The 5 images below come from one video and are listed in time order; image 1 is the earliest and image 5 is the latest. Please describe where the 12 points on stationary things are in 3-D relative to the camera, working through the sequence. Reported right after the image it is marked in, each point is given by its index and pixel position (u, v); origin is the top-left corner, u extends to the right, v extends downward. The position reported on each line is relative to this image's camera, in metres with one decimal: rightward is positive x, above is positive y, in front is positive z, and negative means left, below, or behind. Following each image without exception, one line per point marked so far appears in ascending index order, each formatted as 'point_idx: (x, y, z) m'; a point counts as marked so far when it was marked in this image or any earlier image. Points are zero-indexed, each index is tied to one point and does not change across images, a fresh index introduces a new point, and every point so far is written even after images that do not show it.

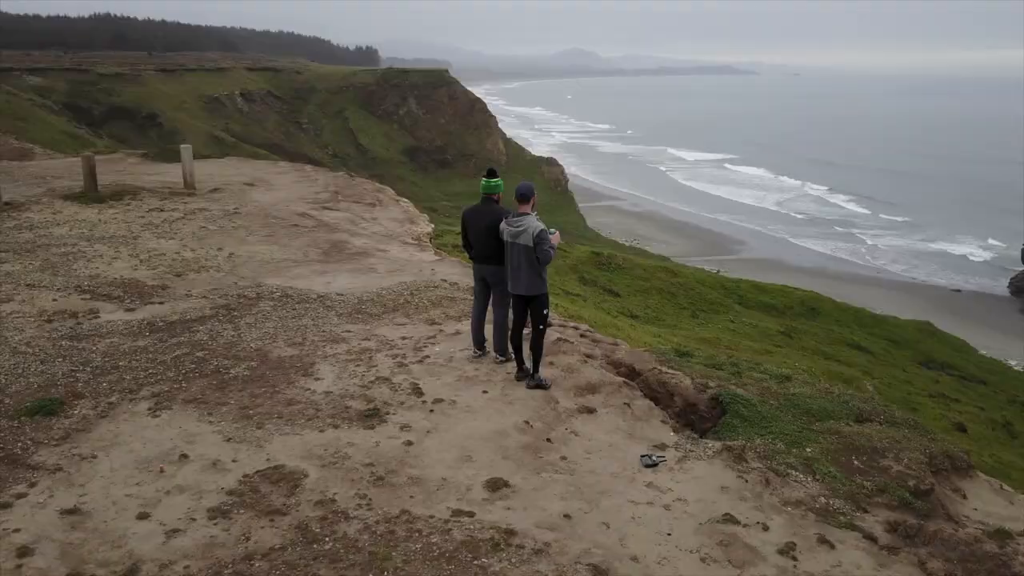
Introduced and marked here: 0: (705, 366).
0: (+2.3, -0.9, +9.6) m
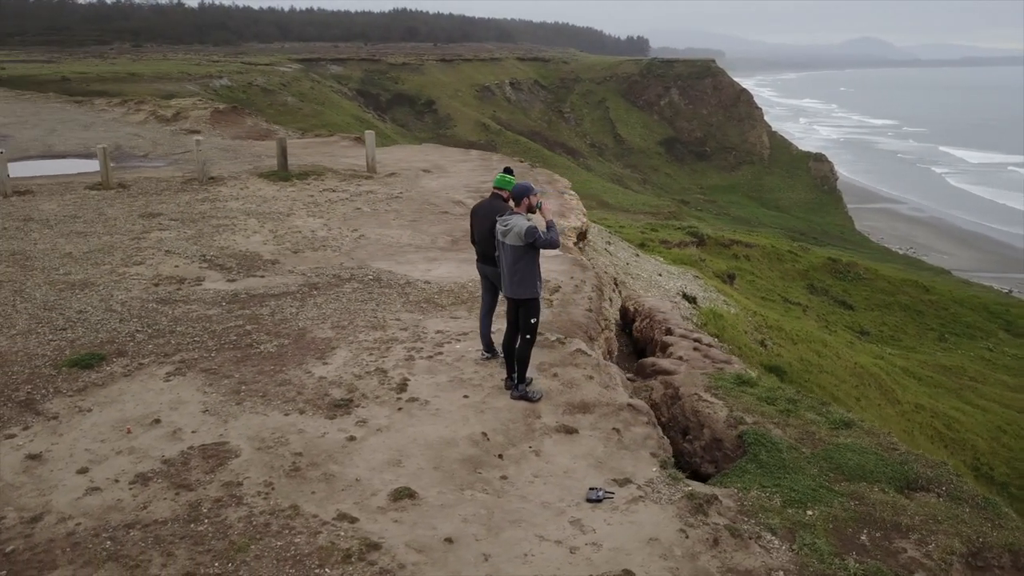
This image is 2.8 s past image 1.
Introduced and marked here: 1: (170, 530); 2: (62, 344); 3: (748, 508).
0: (+2.6, -1.2, +8.5) m
1: (-2.3, -1.6, +5.5) m
2: (-4.9, -0.6, +8.8) m
3: (+1.9, -1.7, +6.3) m
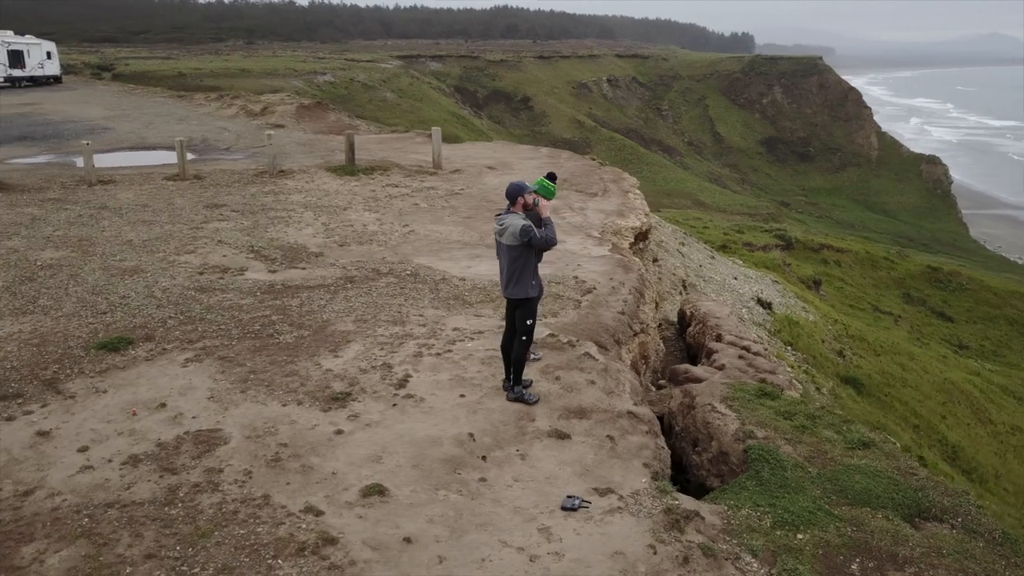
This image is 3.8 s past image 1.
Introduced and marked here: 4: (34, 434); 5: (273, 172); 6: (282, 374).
0: (+2.6, -1.2, +8.1) m
1: (-2.6, -1.6, +5.7) m
2: (-4.7, -0.4, +9.2) m
3: (+1.7, -1.8, +6.0) m
4: (-4.0, -1.2, +6.8) m
5: (-5.8, +2.8, +19.8) m
6: (-2.3, -0.9, +8.0) m
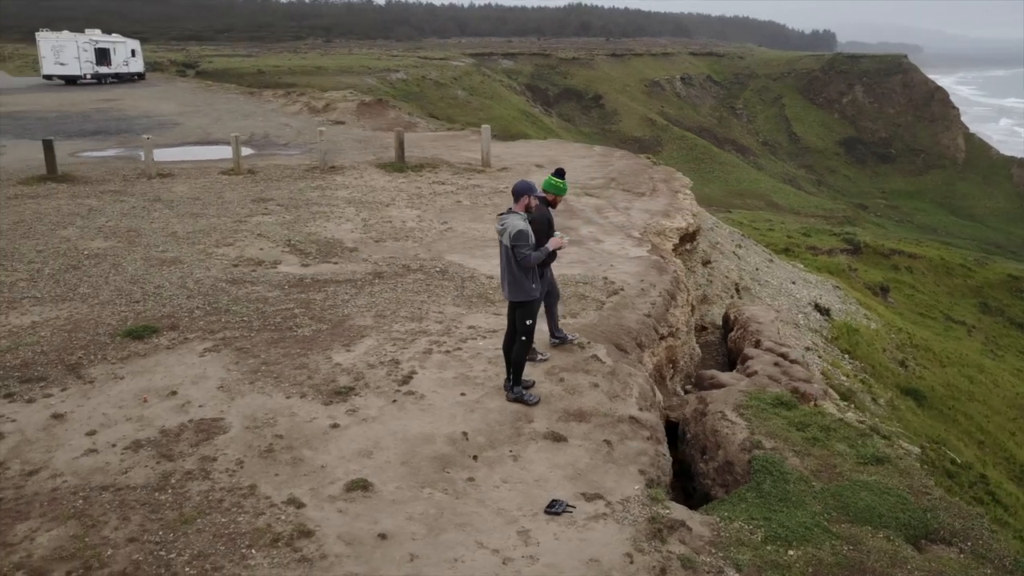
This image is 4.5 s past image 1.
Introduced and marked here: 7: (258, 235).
0: (+2.7, -1.3, +7.8) m
1: (-2.7, -1.5, +5.9) m
2: (-4.5, -0.3, +9.5) m
3: (+1.5, -1.8, +5.9) m
4: (-4.0, -1.1, +7.1) m
5: (-4.7, +3.0, +20.2) m
6: (-2.2, -0.8, +8.1) m
7: (-4.2, +0.9, +13.4) m
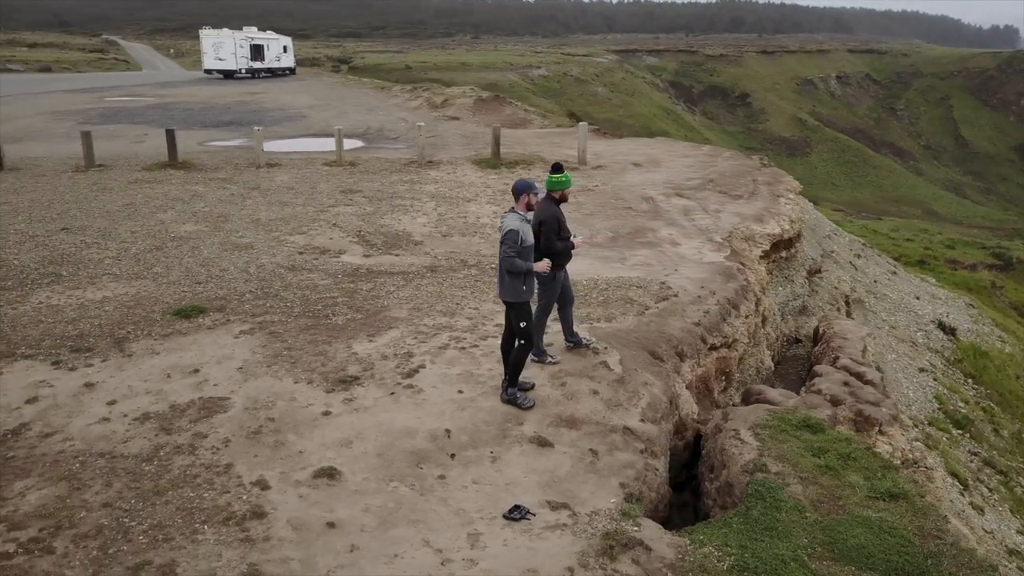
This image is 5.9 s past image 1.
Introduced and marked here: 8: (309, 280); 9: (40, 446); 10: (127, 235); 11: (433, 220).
0: (+2.7, -1.4, +7.3) m
1: (-3.0, -1.4, +6.3) m
2: (-4.1, -0.1, +10.2) m
3: (+1.2, -1.9, +5.6) m
4: (-4.1, -0.9, +7.7) m
5: (-2.3, +3.2, +20.7) m
6: (-2.1, -0.7, +8.4) m
7: (-3.1, +1.1, +13.9) m
8: (-2.7, +0.1, +10.9) m
9: (-3.8, -1.3, +6.6) m
10: (-6.2, +0.9, +13.0) m
11: (-1.4, +1.3, +14.9) m
